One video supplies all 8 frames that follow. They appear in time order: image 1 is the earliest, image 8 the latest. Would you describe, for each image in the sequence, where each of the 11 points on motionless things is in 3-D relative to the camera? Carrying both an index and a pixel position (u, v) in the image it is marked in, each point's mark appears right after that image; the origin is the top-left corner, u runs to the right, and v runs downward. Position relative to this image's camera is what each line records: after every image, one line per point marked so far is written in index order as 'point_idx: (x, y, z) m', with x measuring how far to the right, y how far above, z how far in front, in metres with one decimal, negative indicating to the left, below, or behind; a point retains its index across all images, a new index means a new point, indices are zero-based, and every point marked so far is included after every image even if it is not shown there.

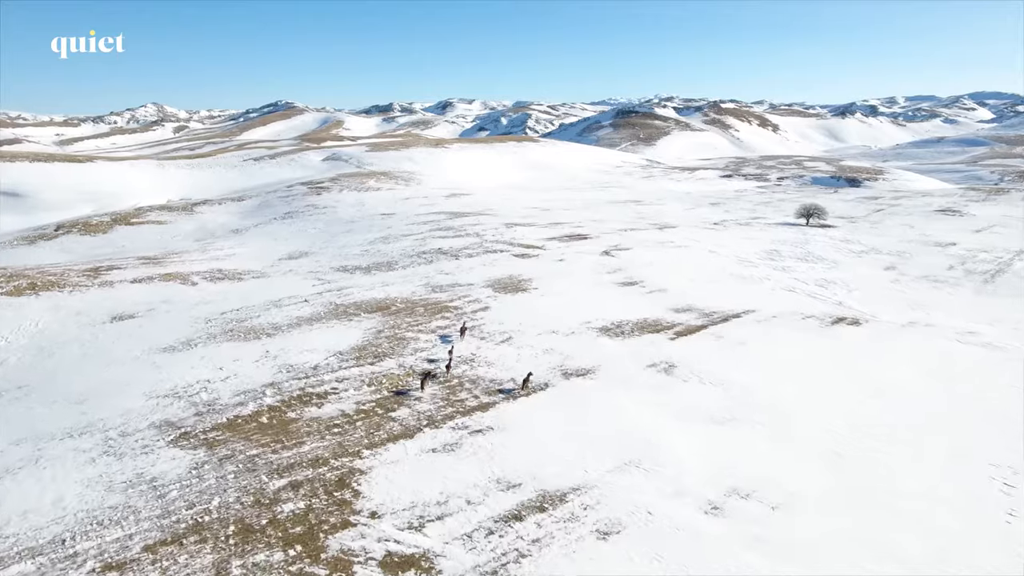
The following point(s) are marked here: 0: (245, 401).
0: (-9.7, -4.1, +18.9) m
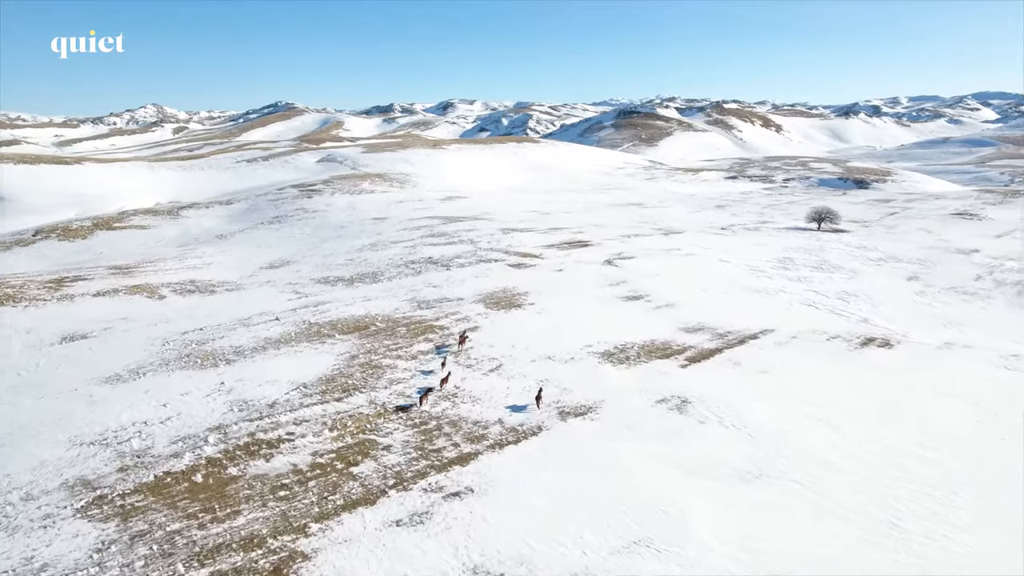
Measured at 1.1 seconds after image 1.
0: (-10.2, -5.0, +16.0) m
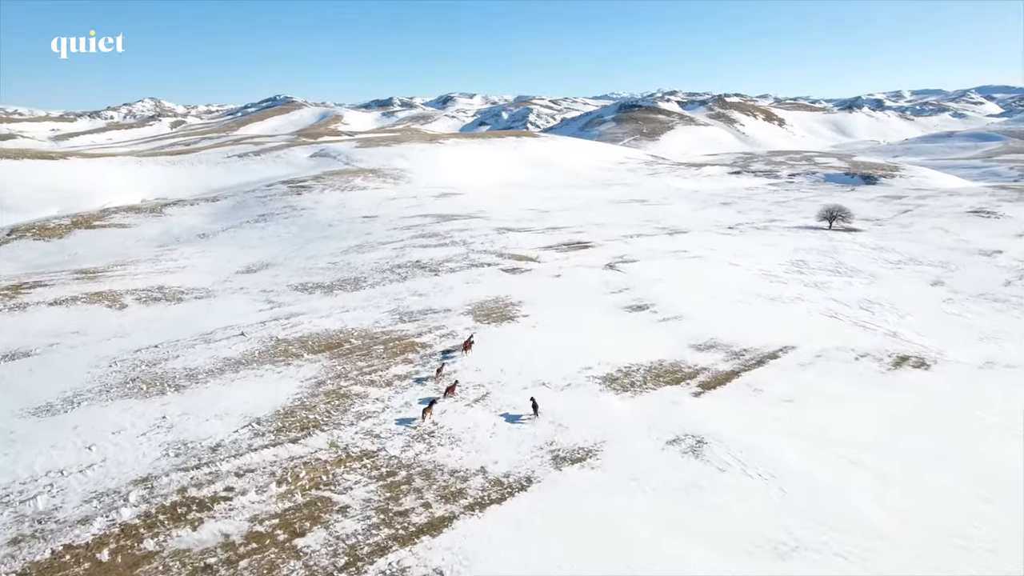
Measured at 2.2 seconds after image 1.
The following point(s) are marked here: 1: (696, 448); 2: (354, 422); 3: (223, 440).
0: (-10.6, -5.7, +13.2) m
1: (+5.7, -5.0, +16.3) m
2: (-5.3, -4.5, +17.3) m
3: (-9.1, -4.8, +16.4) m
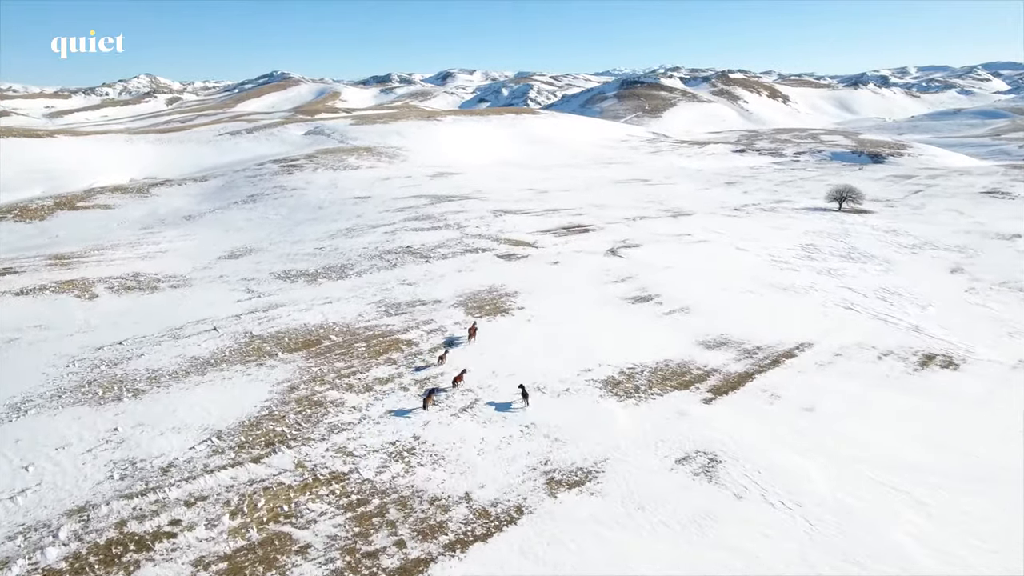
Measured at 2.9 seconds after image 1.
0: (-10.9, -5.8, +11.4) m
1: (+5.4, -5.0, +14.4) m
2: (-5.5, -4.4, +15.5) m
3: (-9.4, -4.8, +14.6) m
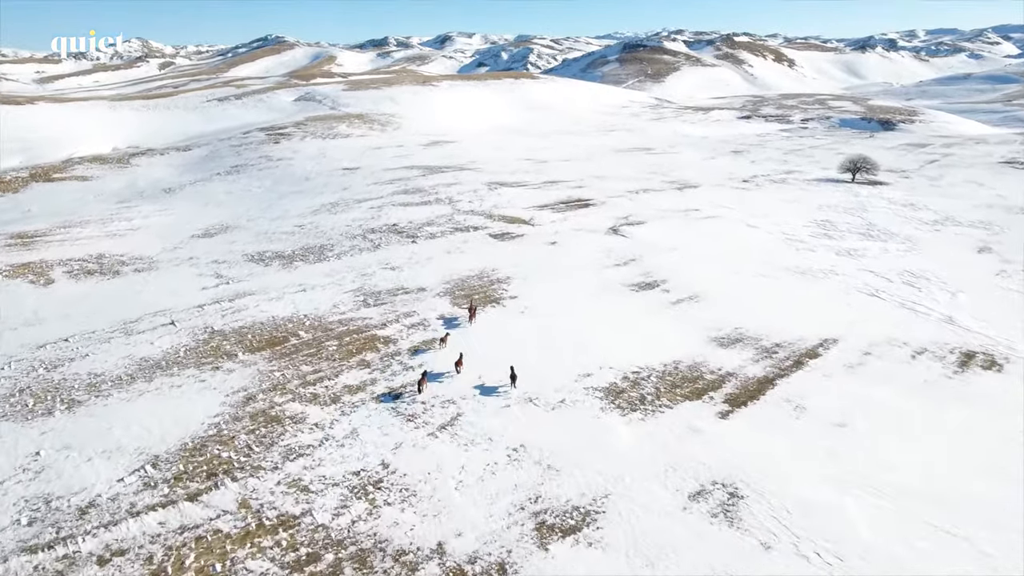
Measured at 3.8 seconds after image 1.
0: (-11.3, -6.1, +9.2) m
1: (+5.1, -5.1, +12.2) m
2: (-5.9, -4.5, +13.2) m
3: (-9.7, -4.9, +12.3) m
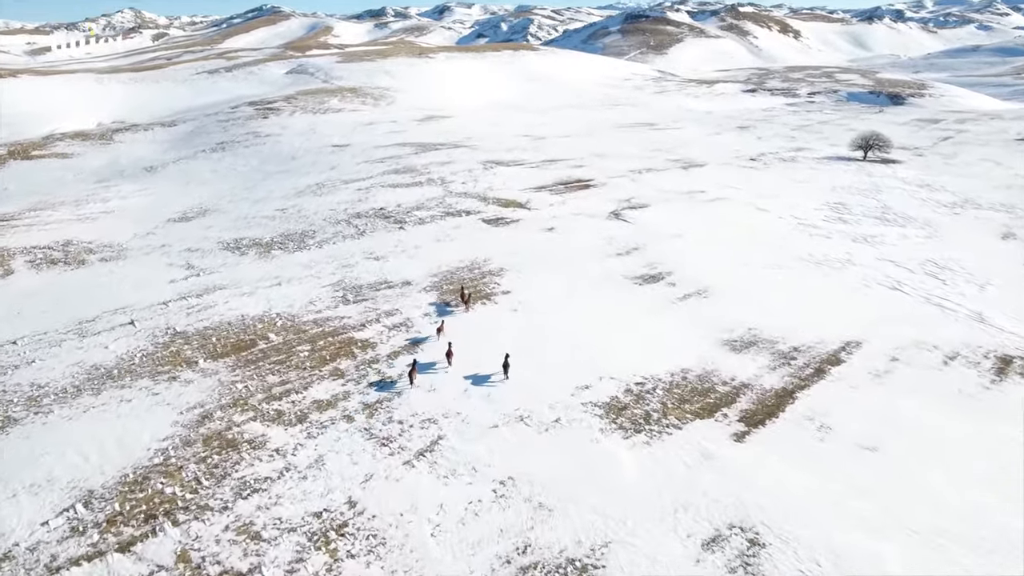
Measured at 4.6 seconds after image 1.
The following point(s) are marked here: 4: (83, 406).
0: (-11.6, -6.6, +7.6) m
1: (+4.8, -5.4, +10.5) m
2: (-6.2, -4.7, +11.5) m
3: (-10.0, -5.2, +10.6) m
4: (-12.4, -3.4, +15.1) m
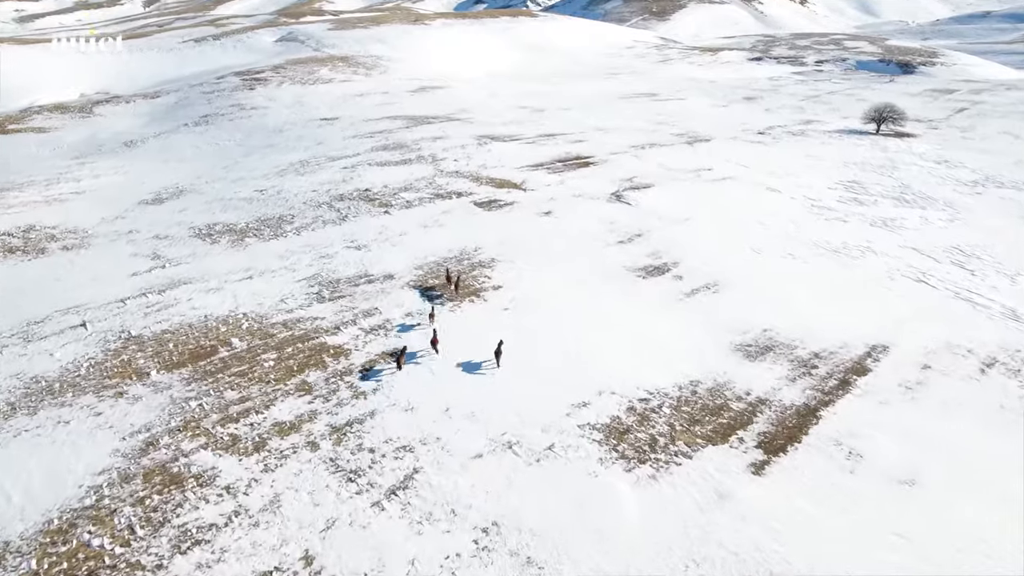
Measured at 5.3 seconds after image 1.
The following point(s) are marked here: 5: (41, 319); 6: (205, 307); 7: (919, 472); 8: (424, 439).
0: (-11.9, -7.1, +6.0) m
1: (+4.5, -5.8, +8.9) m
2: (-6.5, -5.1, +9.8) m
3: (-10.3, -5.6, +8.9) m
4: (-12.8, -3.5, +13.4) m
5: (-16.8, -1.1, +18.7) m
6: (-11.2, -0.6, +19.1) m
7: (+9.5, -4.3, +12.4) m
8: (-2.1, -3.7, +12.7) m
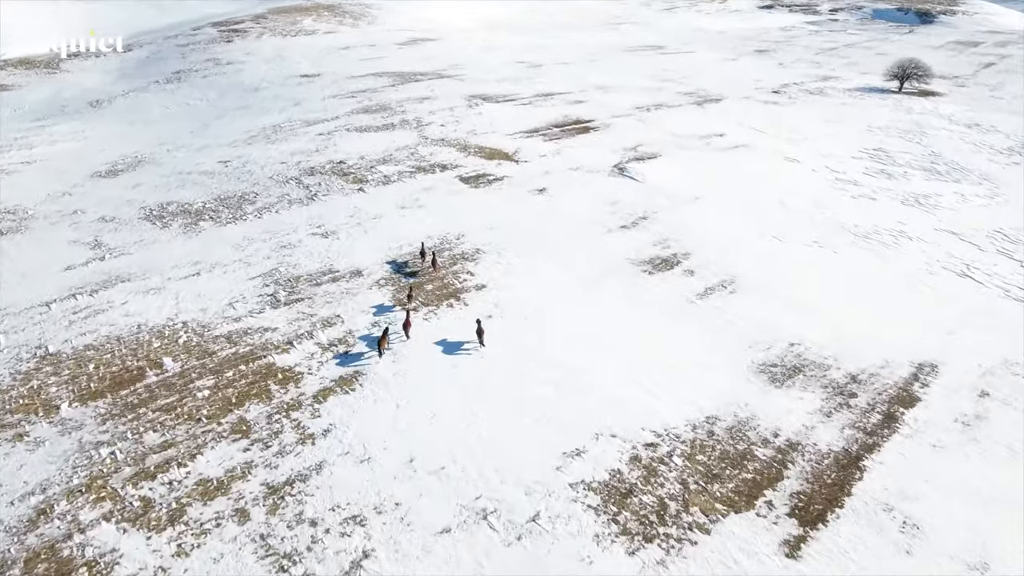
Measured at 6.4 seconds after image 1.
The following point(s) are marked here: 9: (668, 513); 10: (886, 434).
0: (-12.3, -8.3, +3.9) m
1: (+4.0, -6.7, +6.7) m
2: (-7.0, -5.9, +7.6) m
3: (-10.8, -6.5, +6.7) m
4: (-13.2, -4.1, +11.0) m
5: (-17.3, -1.2, +16.1) m
6: (-11.6, -0.7, +16.4) m
7: (+9.1, -4.9, +10.0) m
8: (-2.6, -4.3, +10.3) m
9: (+3.1, -4.4, +10.3) m
10: (+8.8, -3.4, +12.3) m
